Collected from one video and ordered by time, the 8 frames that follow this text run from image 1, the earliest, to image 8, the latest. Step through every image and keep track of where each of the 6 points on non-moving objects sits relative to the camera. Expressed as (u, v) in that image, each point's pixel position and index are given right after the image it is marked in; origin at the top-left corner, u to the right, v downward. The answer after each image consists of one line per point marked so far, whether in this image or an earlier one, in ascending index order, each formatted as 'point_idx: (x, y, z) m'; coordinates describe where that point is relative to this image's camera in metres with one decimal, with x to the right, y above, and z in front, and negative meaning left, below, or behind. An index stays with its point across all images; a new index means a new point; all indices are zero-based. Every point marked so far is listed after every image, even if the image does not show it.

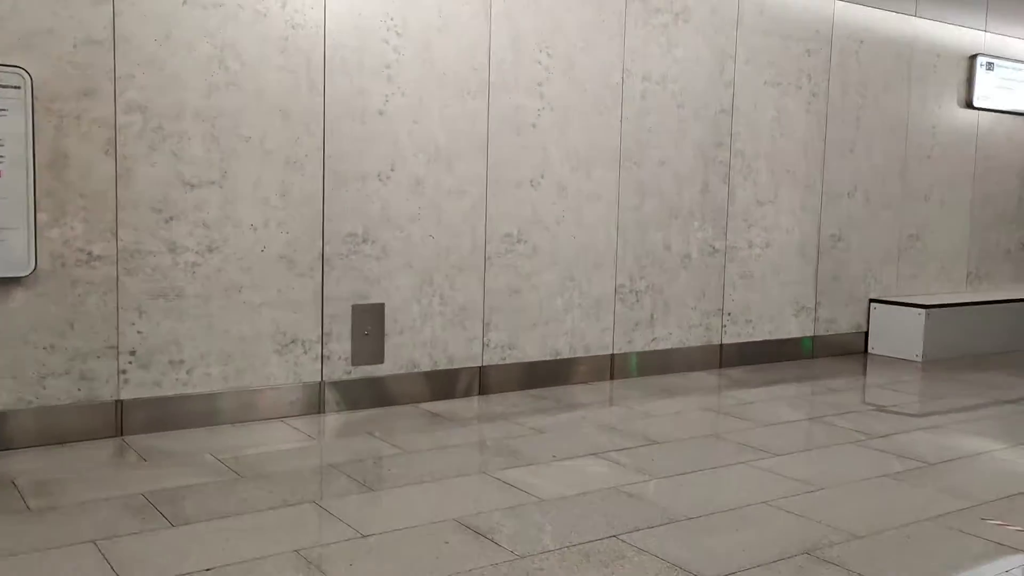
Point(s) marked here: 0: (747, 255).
0: (+1.5, +0.2, +5.8) m
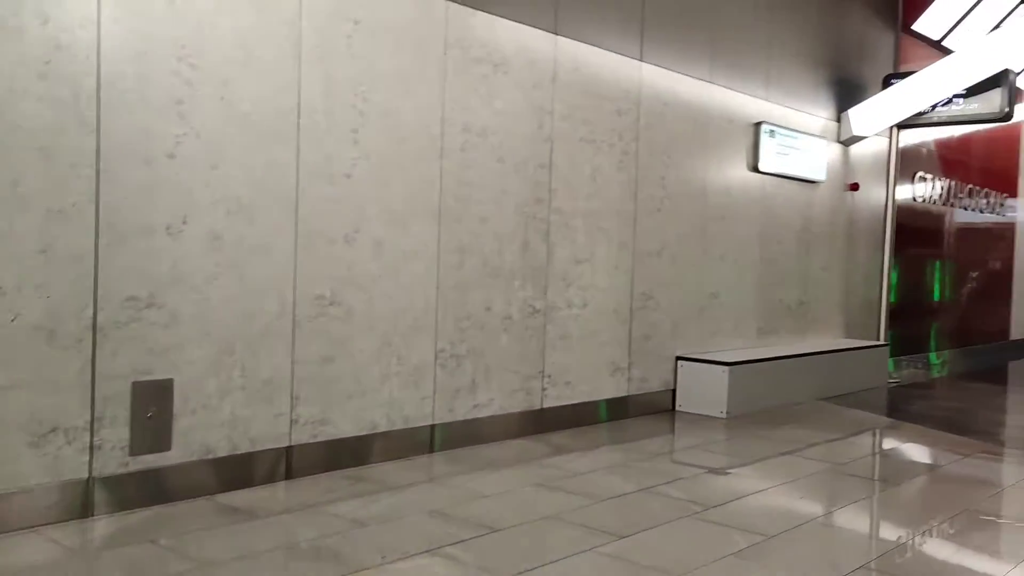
0: (+0.3, -0.2, +5.6) m
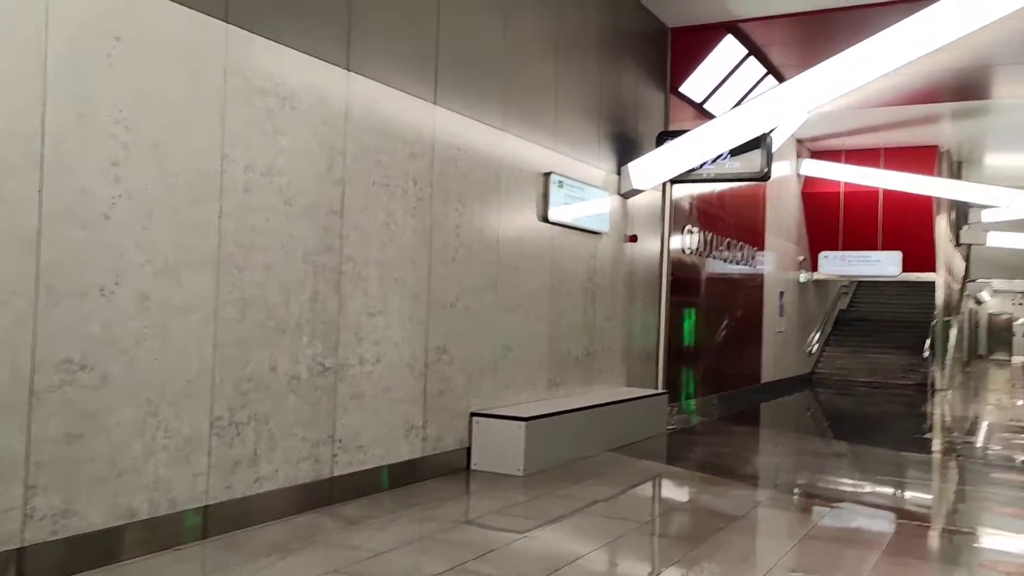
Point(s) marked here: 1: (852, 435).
0: (-0.9, -0.5, +5.2) m
1: (+4.4, -1.9, +11.6) m
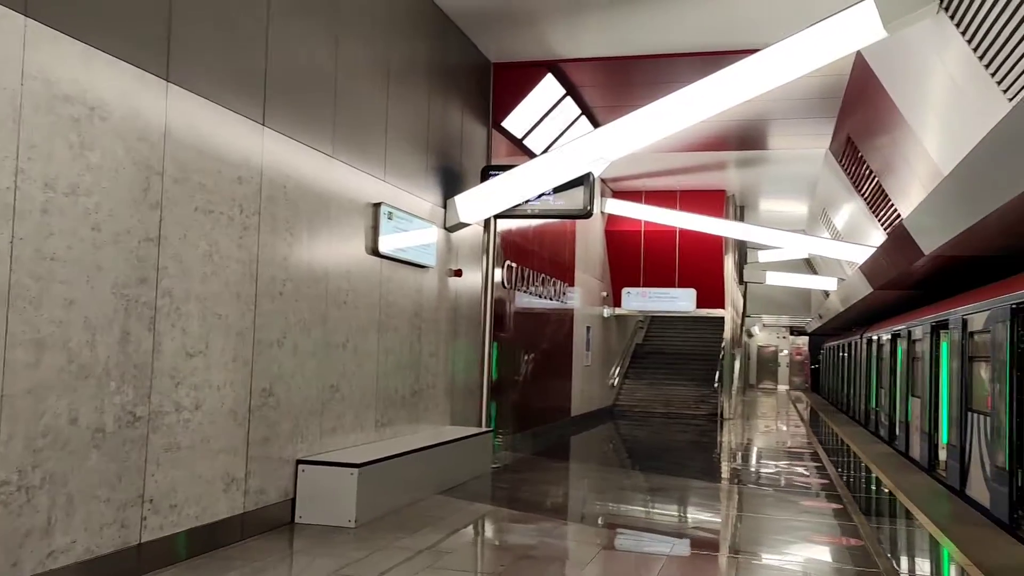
0: (-1.7, -0.7, +4.5) m
1: (+2.0, -2.4, +12.0) m
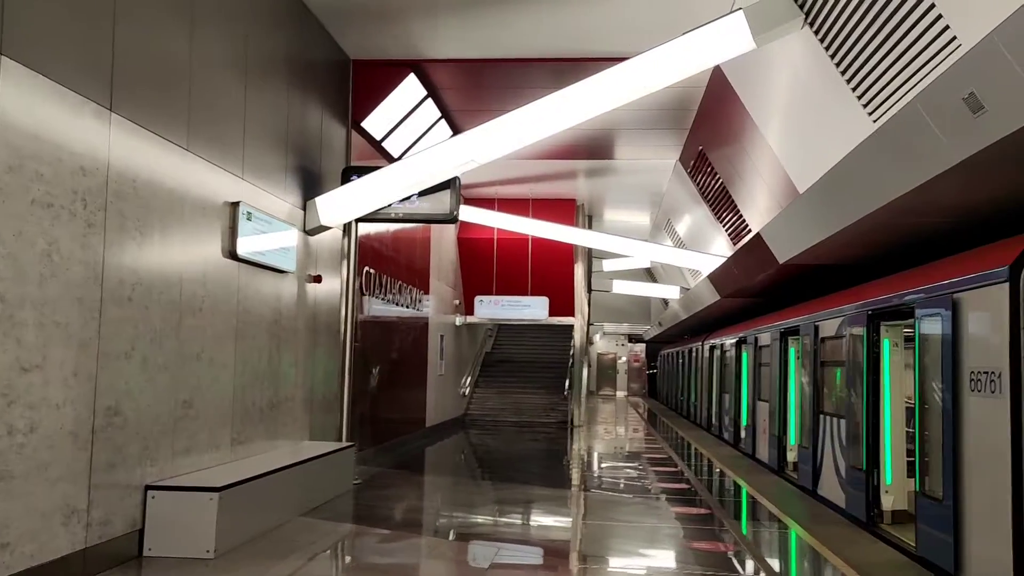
0: (-2.2, -0.7, +3.9) m
1: (+0.1, -2.5, +11.9) m
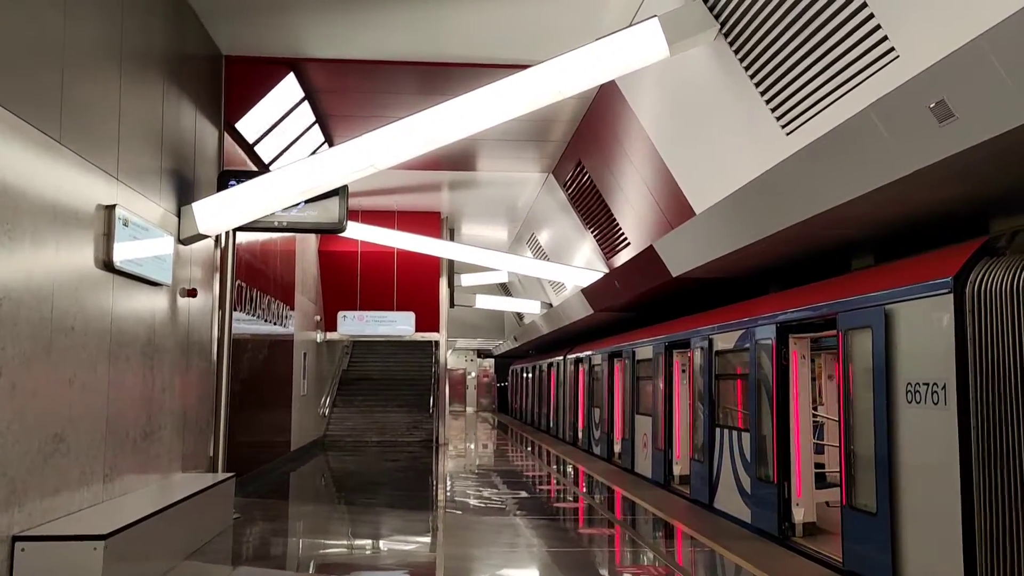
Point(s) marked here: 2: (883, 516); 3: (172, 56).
0: (-2.3, -0.7, +3.1) m
1: (-1.5, -2.7, +11.3) m
2: (+2.1, -1.3, +5.1) m
3: (-2.7, +1.9, +7.2) m
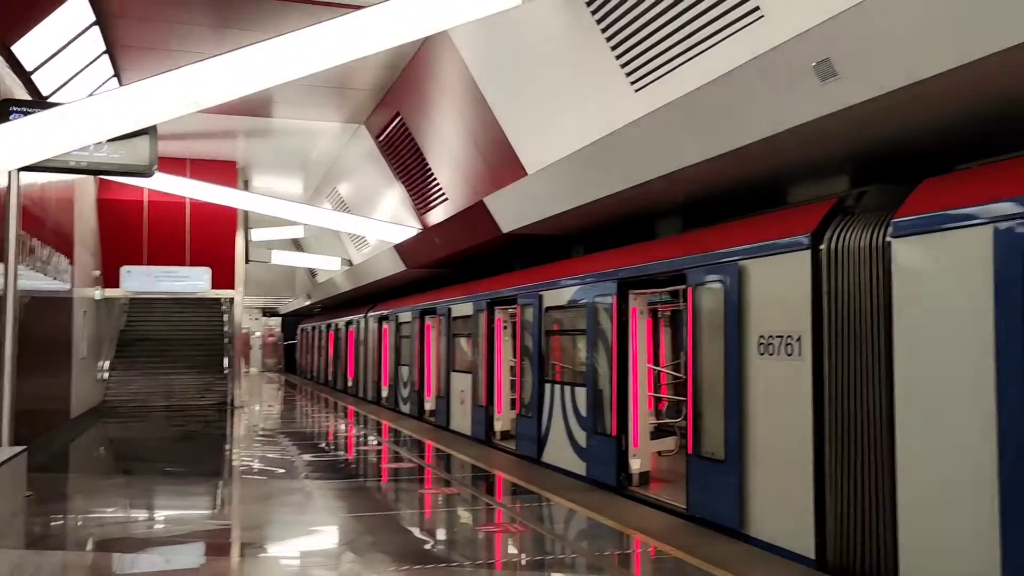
0: (-2.5, -0.6, +2.3) m
1: (-3.7, -2.1, +10.6) m
2: (+1.3, -1.0, +5.3) m
3: (-3.9, +2.2, +6.1) m
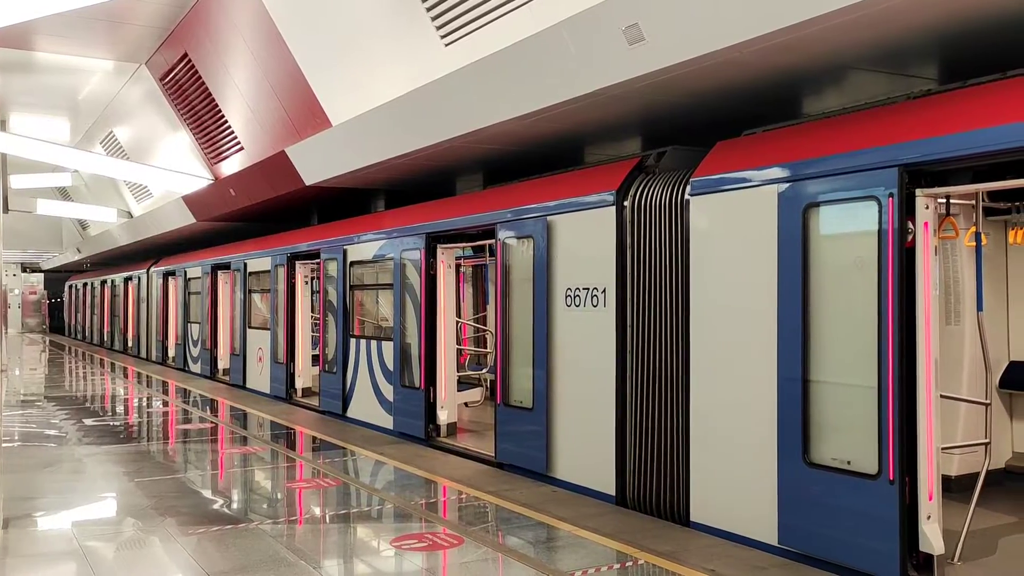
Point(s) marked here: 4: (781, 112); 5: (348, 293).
0: (-2.9, -0.4, +1.7) m
1: (-5.9, -1.6, +9.6) m
2: (+0.2, -0.8, +5.6) m
3: (-5.0, +2.5, +5.0) m
4: (+1.8, +1.2, +5.9) m
5: (-1.6, -0.1, +8.5) m
